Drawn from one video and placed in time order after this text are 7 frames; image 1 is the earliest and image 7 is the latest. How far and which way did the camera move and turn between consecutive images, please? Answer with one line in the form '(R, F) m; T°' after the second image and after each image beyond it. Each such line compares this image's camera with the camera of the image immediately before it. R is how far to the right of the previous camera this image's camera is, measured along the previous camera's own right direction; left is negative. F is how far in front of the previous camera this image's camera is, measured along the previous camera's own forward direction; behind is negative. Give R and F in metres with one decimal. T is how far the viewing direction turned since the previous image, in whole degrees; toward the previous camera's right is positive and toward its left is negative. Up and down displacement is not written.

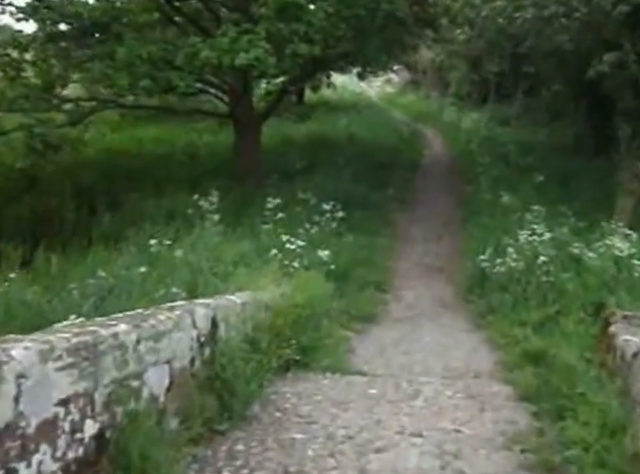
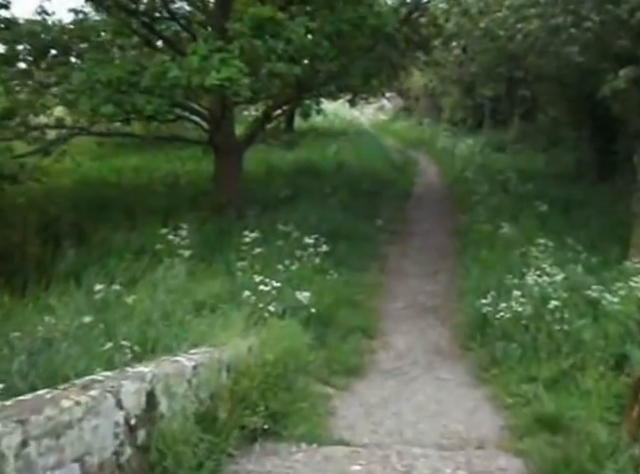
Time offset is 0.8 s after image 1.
(+0.1, +1.0) m; +1°
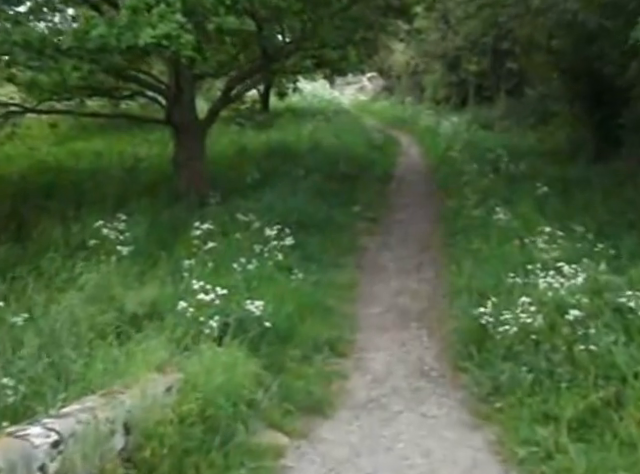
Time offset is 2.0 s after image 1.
(+0.2, +1.6) m; +1°
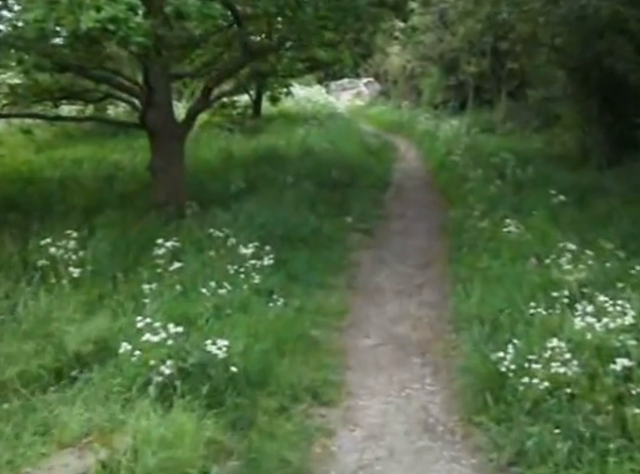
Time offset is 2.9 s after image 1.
(+0.1, +1.2) m; 0°
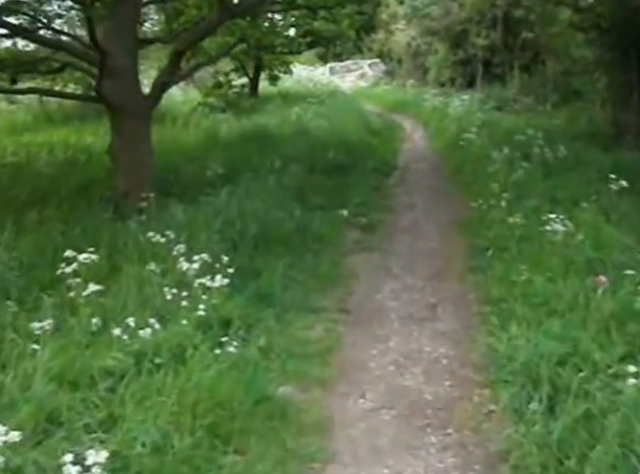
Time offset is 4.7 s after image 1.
(+0.2, +2.2) m; -1°
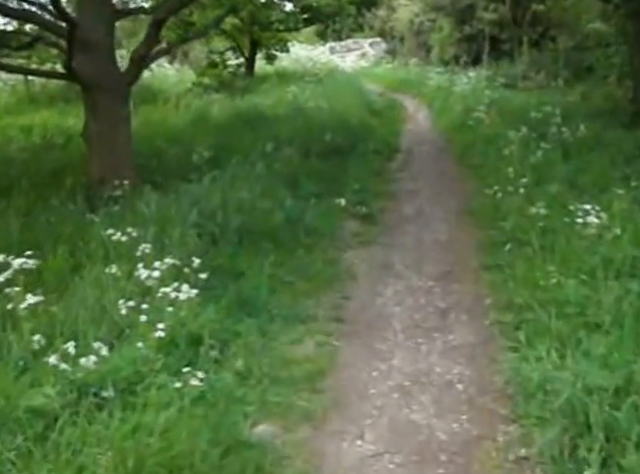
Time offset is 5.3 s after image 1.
(+0.1, +0.9) m; 0°
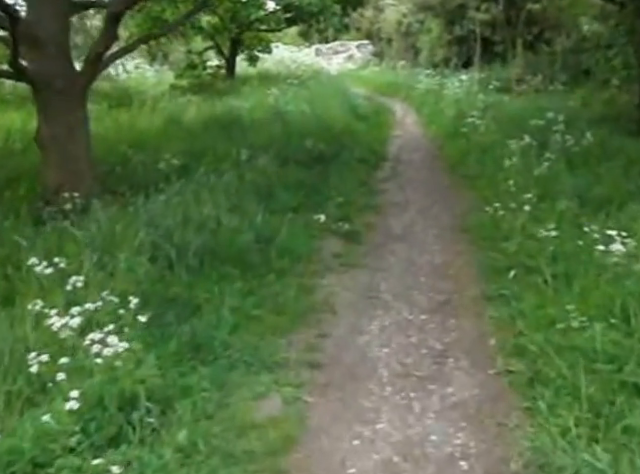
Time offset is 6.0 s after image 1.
(+0.1, +0.9) m; +1°
